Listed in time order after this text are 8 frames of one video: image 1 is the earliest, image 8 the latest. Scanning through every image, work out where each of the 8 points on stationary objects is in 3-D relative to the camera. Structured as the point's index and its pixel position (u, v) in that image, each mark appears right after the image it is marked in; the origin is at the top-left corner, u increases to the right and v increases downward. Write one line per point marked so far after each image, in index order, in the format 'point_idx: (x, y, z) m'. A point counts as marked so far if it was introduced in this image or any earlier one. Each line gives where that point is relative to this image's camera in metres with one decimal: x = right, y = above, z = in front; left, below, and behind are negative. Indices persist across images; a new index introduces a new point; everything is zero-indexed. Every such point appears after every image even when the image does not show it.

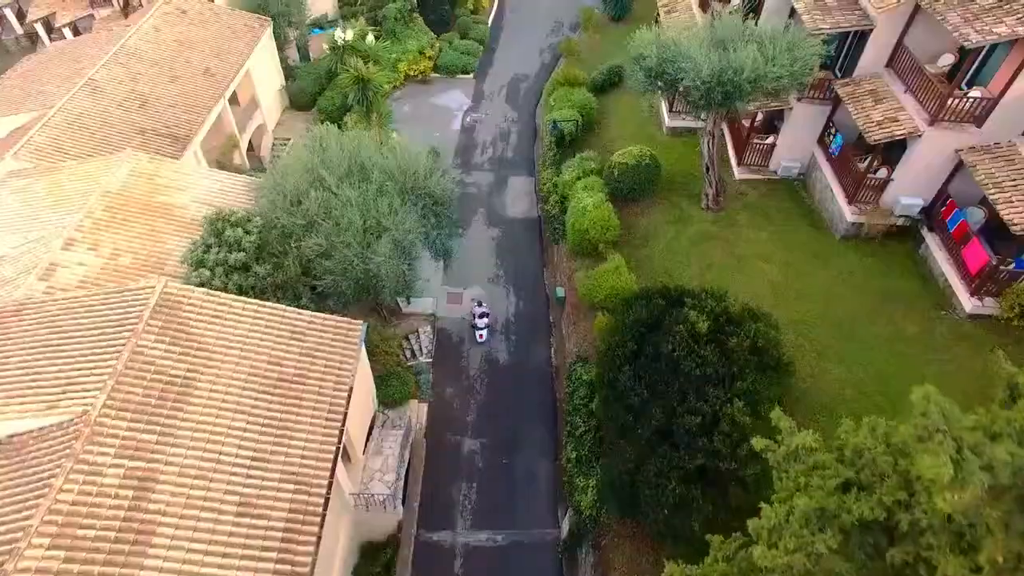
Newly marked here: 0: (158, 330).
0: (-12.0, -1.4, +18.4) m
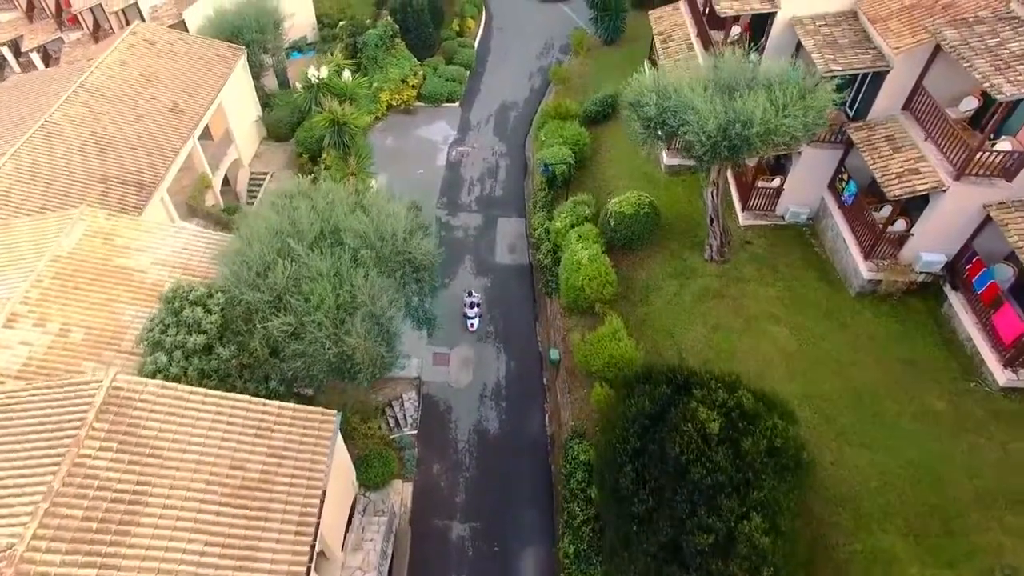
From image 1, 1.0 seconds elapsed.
0: (-12.3, -4.5, +16.4) m
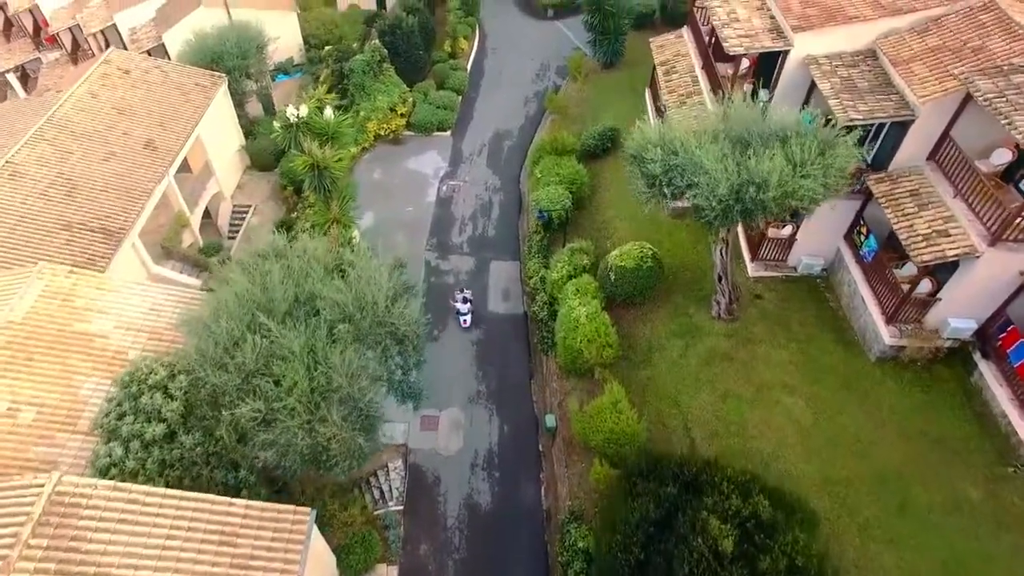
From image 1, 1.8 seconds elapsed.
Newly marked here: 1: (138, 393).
0: (-12.6, -7.2, +14.6) m
1: (-12.4, -3.4, +17.9) m
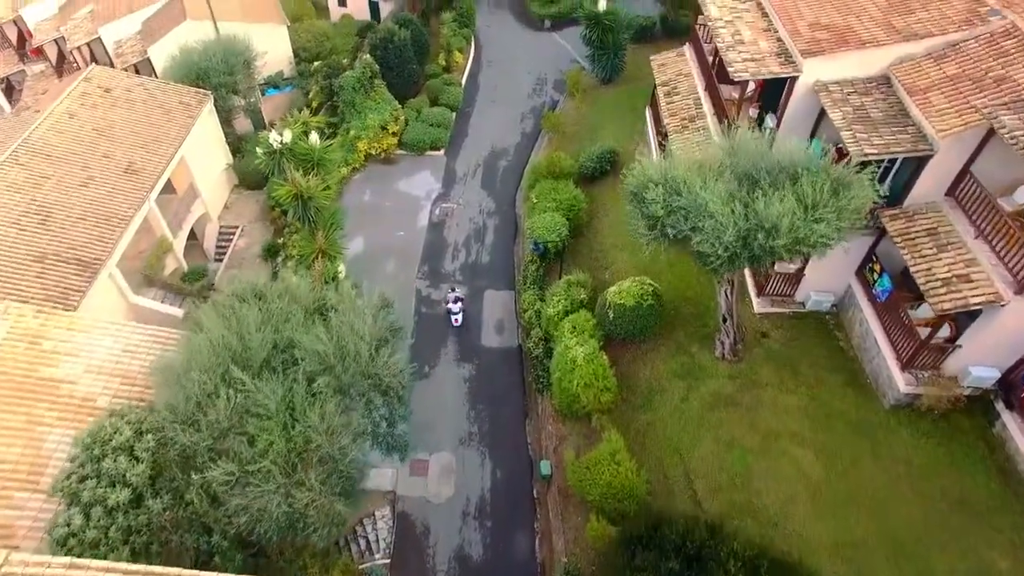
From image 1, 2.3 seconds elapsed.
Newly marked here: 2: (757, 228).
0: (-12.9, -8.8, +13.4) m
1: (-12.7, -5.1, +16.7) m
2: (+7.6, +1.9, +16.8) m
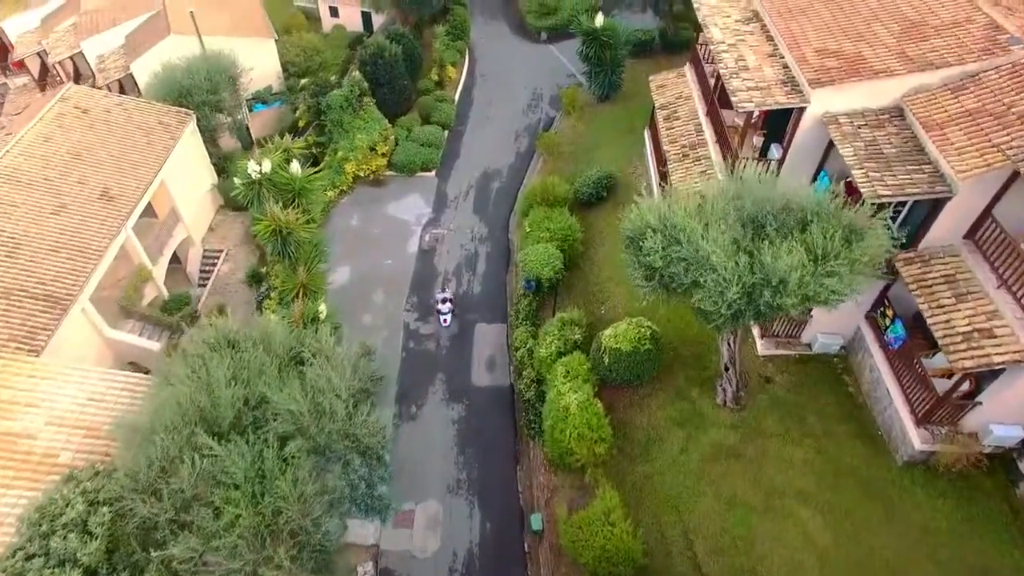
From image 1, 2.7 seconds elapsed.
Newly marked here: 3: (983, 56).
0: (-13.4, -10.6, +12.2) m
1: (-13.1, -6.8, +15.5) m
2: (+7.2, +0.2, +15.5) m
3: (+16.5, +8.1, +19.0) m
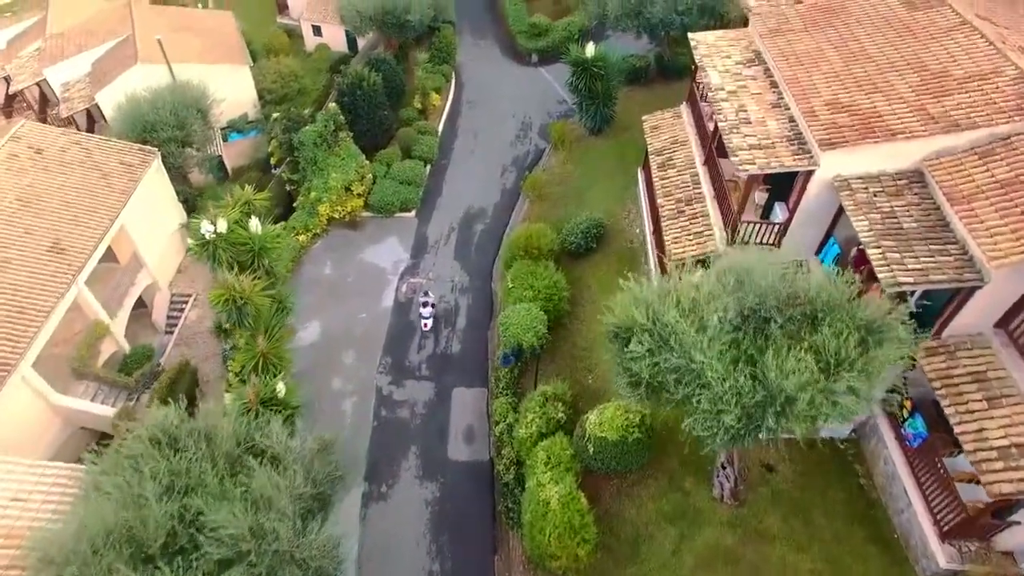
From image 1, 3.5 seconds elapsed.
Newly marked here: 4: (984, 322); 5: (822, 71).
0: (-14.3, -13.5, +10.2) m
1: (-14.0, -9.7, +13.4) m
2: (+6.3, -2.7, +13.4) m
3: (+15.6, +5.3, +16.7) m
4: (+14.0, -1.1, +16.0) m
5: (+11.4, +8.0, +20.0) m
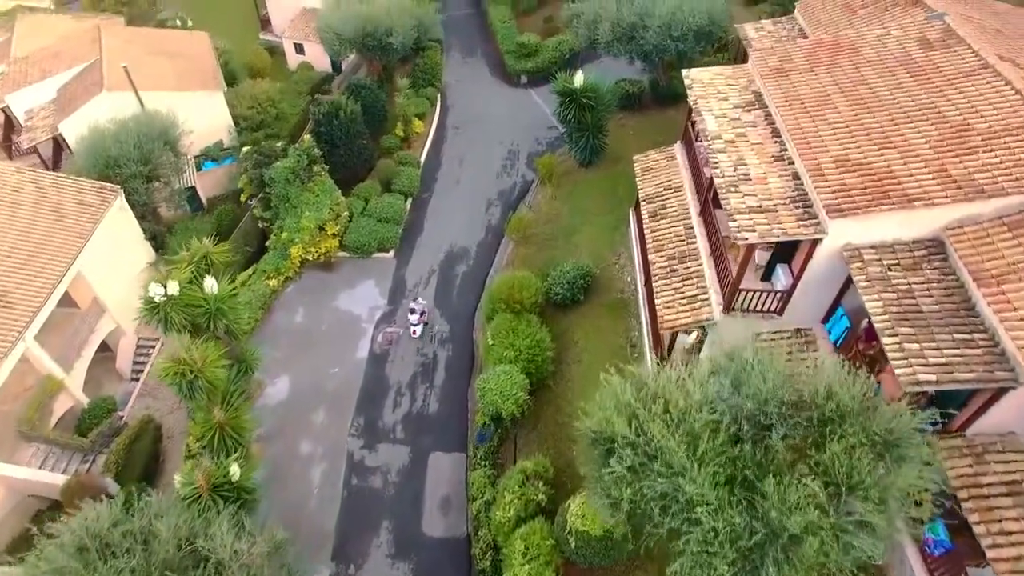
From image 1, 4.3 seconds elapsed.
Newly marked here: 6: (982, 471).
0: (-15.1, -16.1, +8.4) m
1: (-14.8, -12.3, +11.6) m
2: (+5.4, -5.2, +11.5) m
3: (+14.7, +2.9, +14.8) m
4: (+13.1, -3.5, +14.1) m
5: (+10.5, +5.6, +18.0) m
6: (+12.1, -4.7, +14.0) m
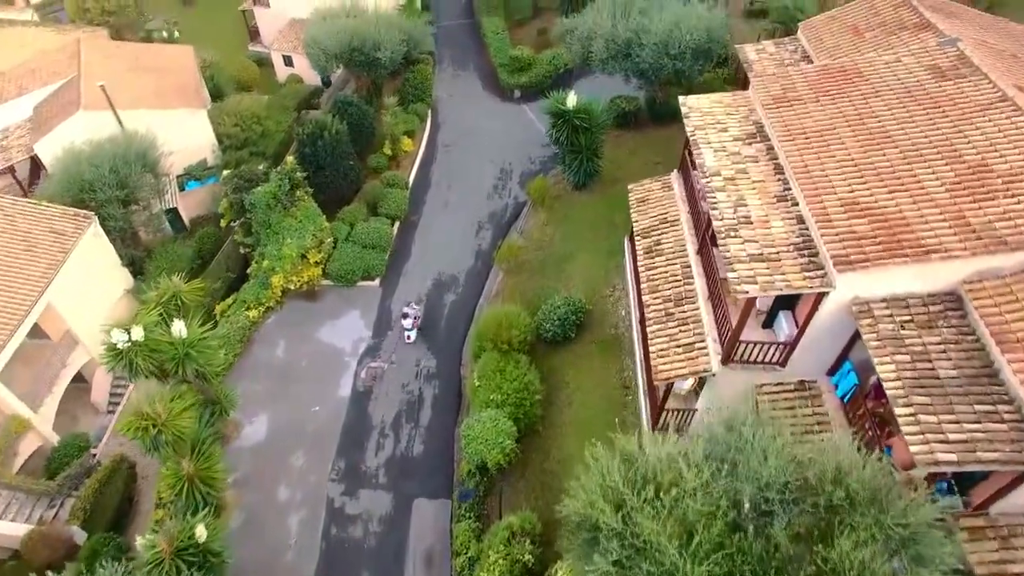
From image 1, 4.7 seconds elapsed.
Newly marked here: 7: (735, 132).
0: (-15.6, -17.7, +7.2) m
1: (-15.3, -13.9, +10.5) m
2: (+4.9, -6.8, +10.2) m
3: (+14.1, +1.3, +13.5) m
4: (+12.6, -5.1, +12.8) m
5: (+10.0, +4.0, +16.7) m
6: (+11.6, -6.2, +12.7) m
7: (+7.9, +5.5, +19.1) m
